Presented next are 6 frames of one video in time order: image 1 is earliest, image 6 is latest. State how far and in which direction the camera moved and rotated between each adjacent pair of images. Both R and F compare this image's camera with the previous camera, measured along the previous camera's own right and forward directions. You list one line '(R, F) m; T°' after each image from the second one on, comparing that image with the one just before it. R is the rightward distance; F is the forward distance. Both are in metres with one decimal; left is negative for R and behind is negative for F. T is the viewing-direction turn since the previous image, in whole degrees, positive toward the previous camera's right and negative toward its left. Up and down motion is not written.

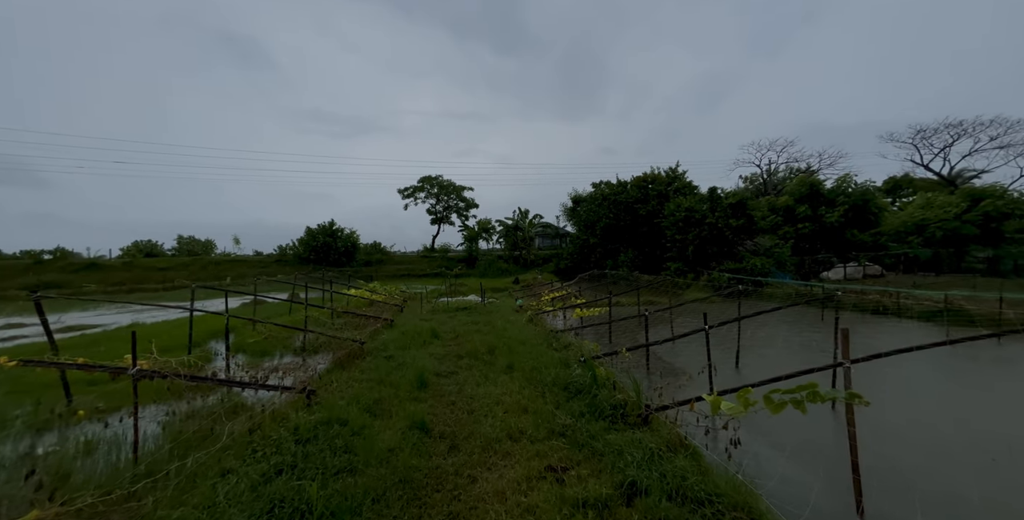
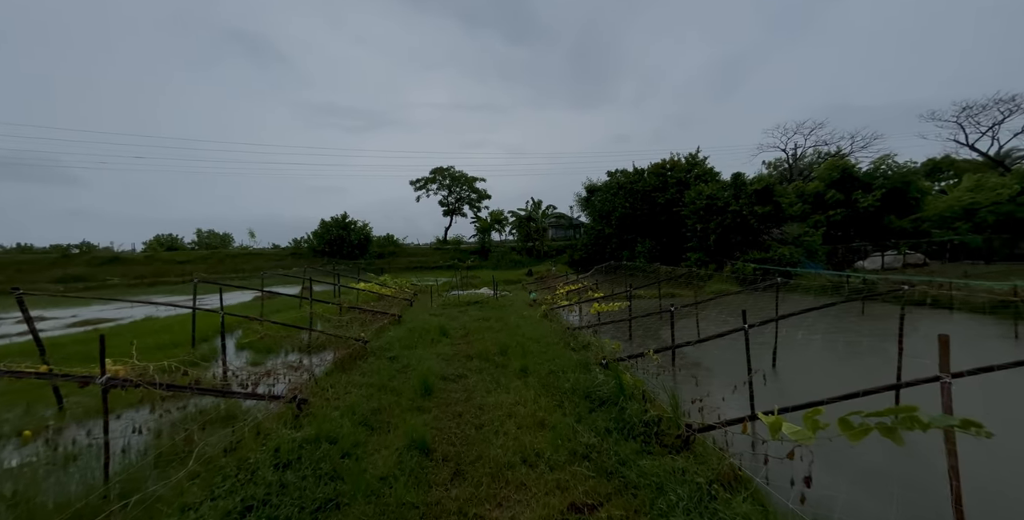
(0.0, +0.5) m; -2°
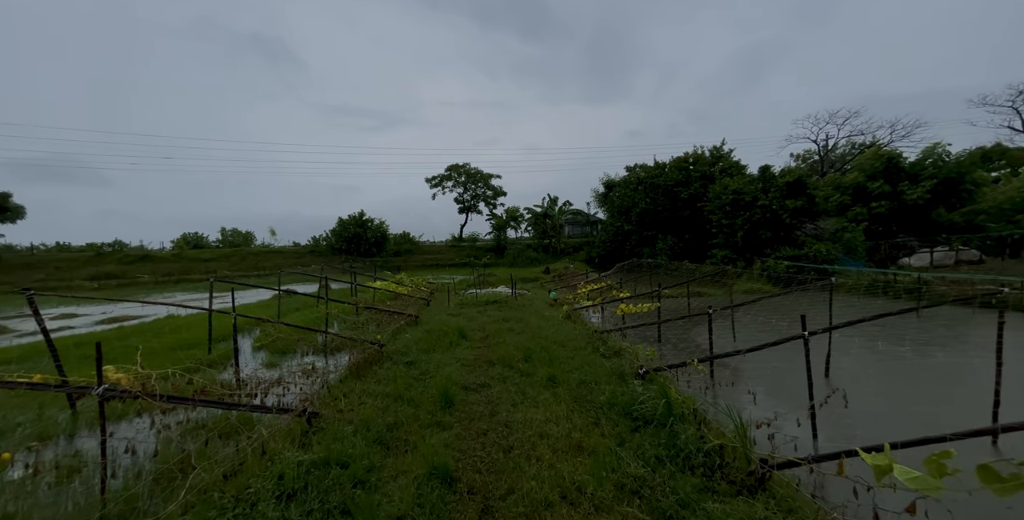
(-0.1, +0.4) m; -2°
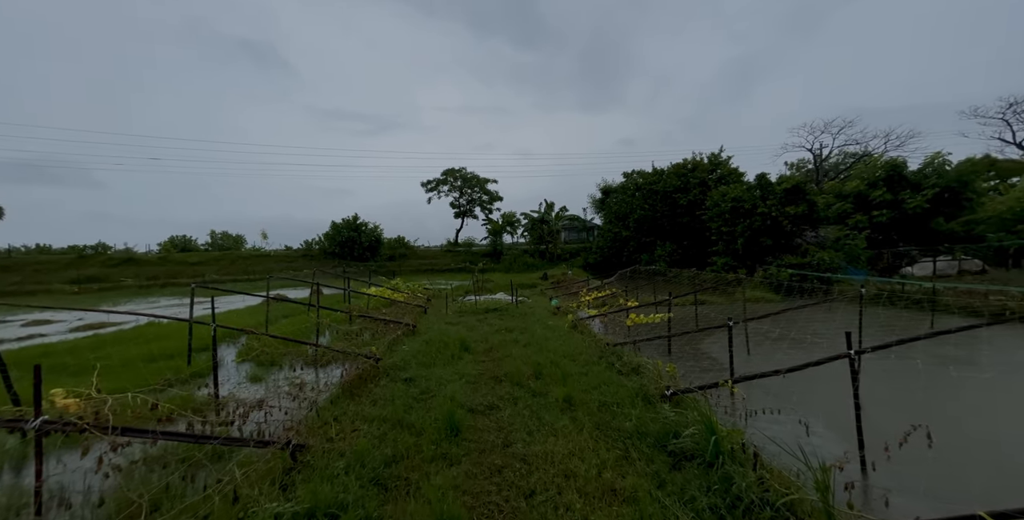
(-0.2, +0.4) m; +1°
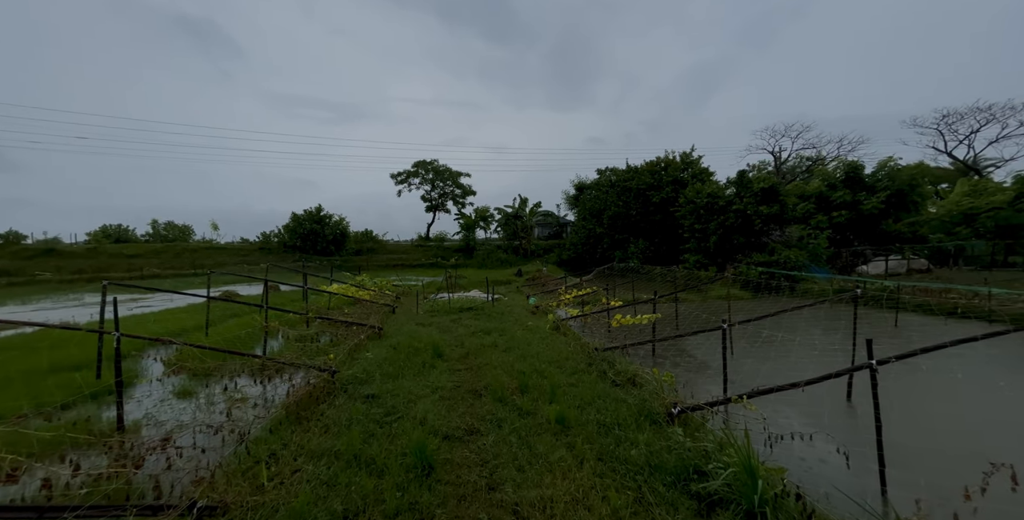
(-0.1, +0.6) m; +4°
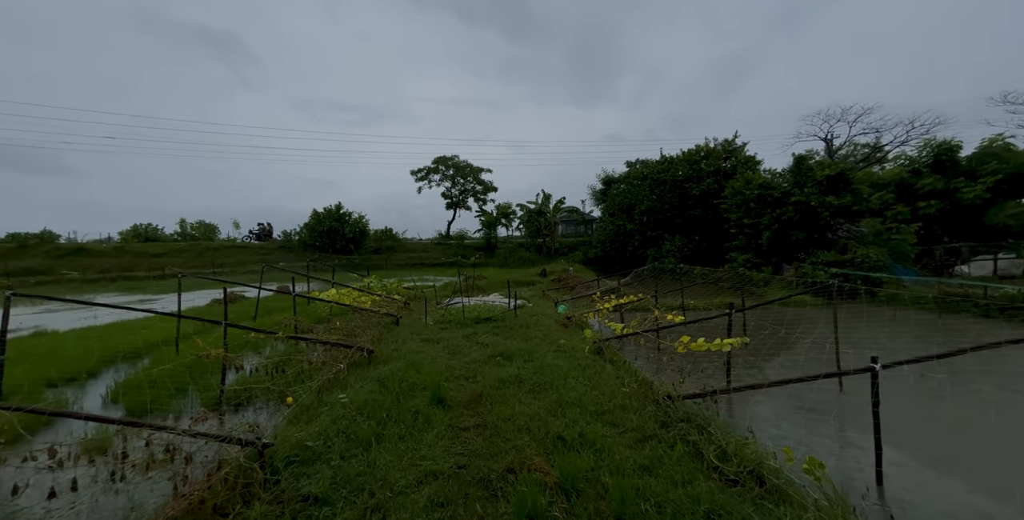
(-0.1, +1.7) m; -4°
